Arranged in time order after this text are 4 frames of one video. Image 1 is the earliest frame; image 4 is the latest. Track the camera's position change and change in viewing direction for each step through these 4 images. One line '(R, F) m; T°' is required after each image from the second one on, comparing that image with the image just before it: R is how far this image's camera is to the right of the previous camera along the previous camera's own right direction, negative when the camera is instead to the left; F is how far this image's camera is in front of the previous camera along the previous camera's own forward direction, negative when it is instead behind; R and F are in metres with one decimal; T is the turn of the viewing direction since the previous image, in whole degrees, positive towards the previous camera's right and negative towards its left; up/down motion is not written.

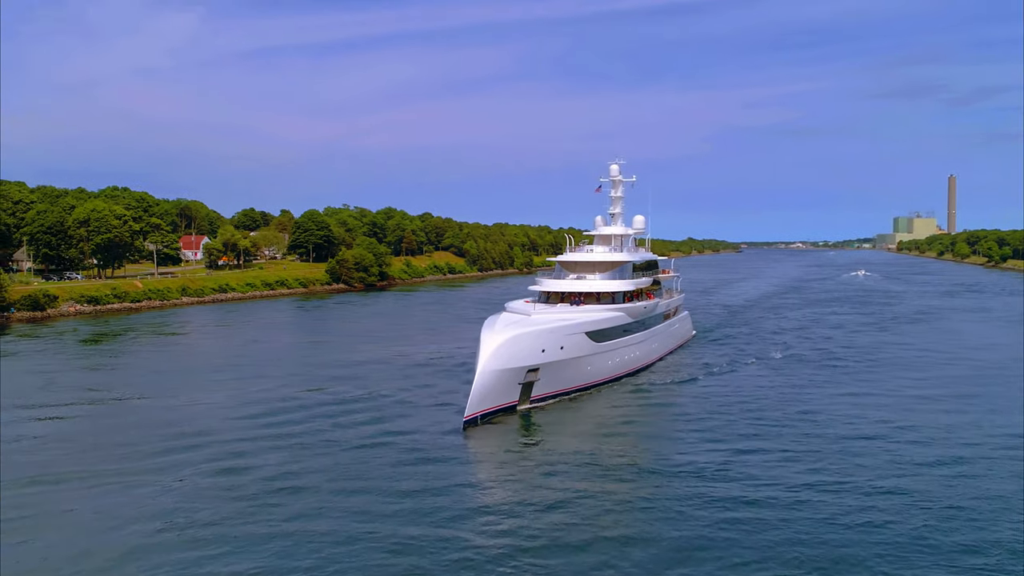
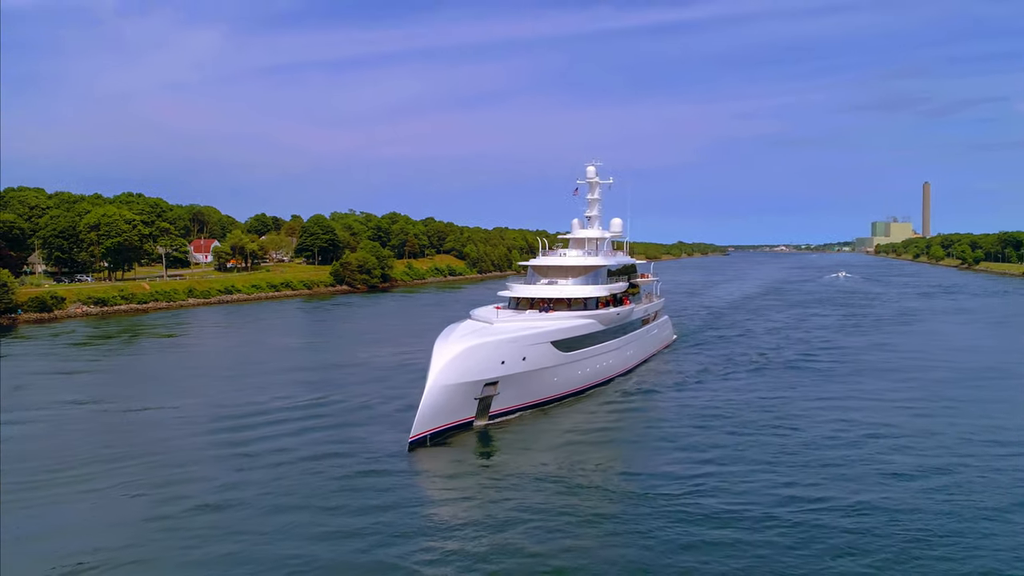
(-0.3, -1.6) m; +1°
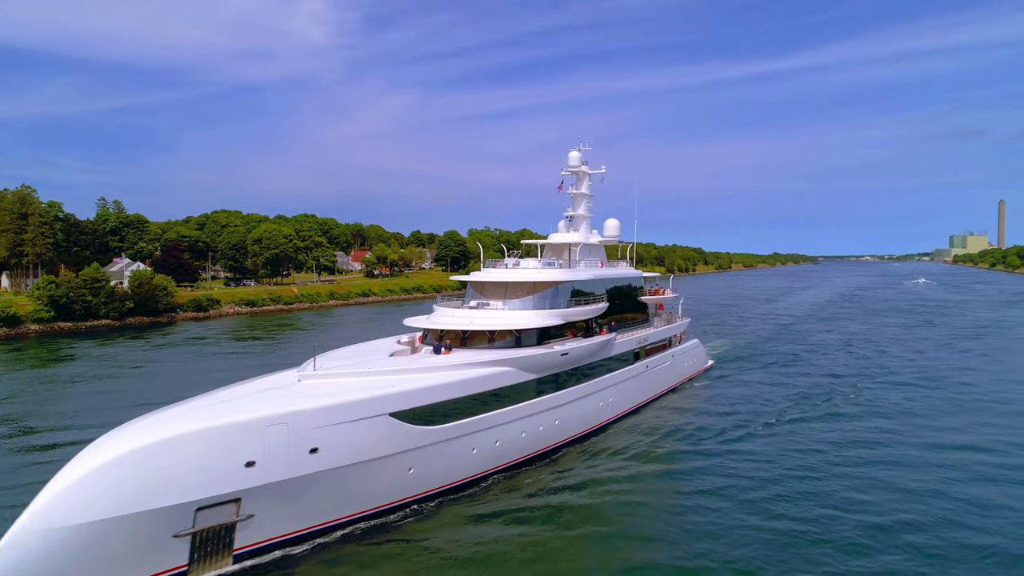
(+0.3, -4.5) m; -8°
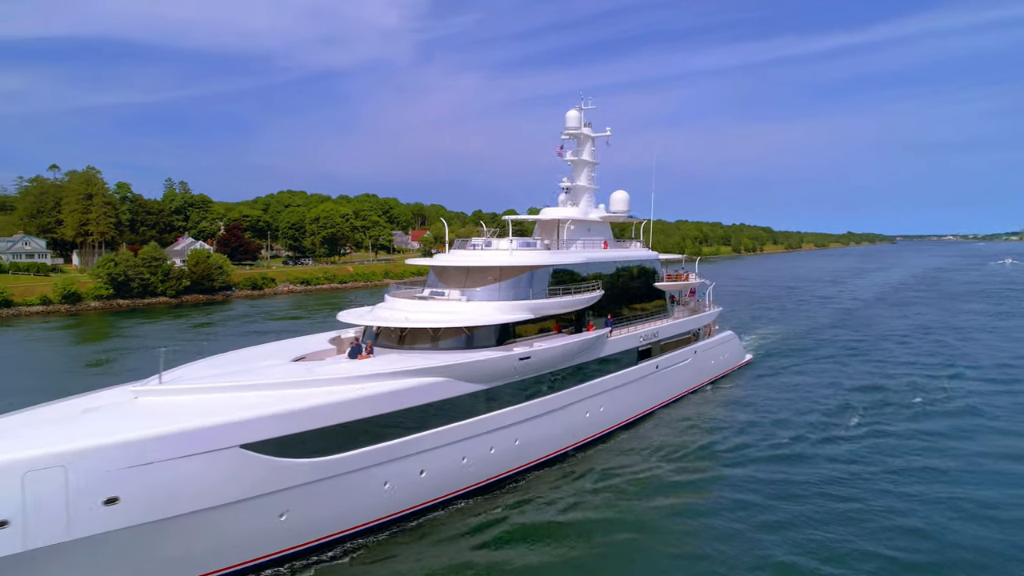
(+1.2, +1.6) m; -5°
